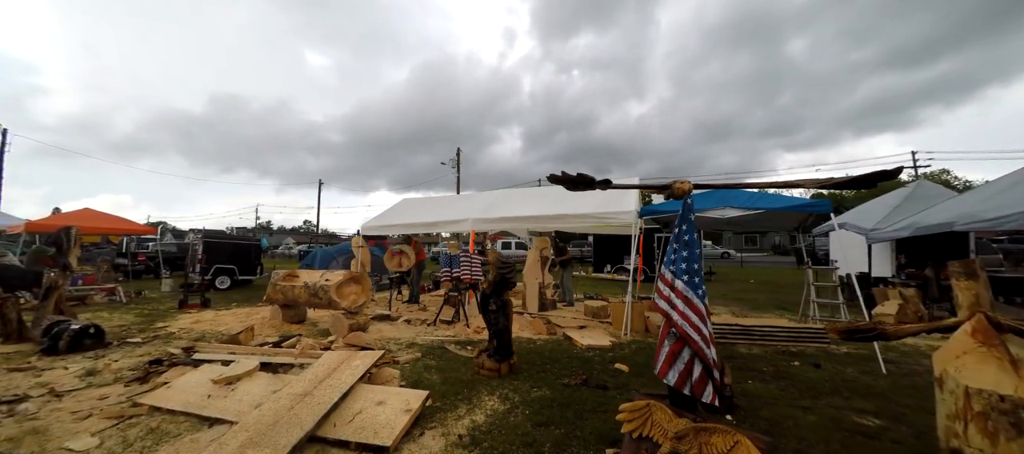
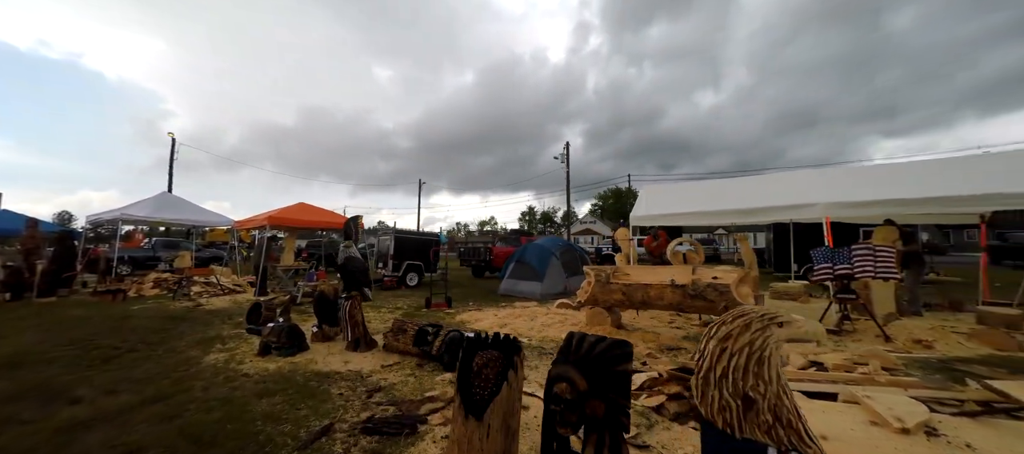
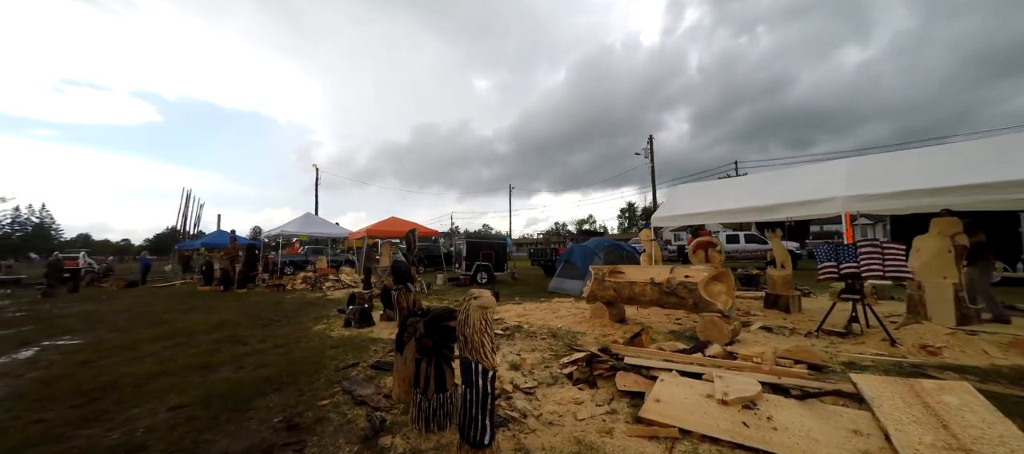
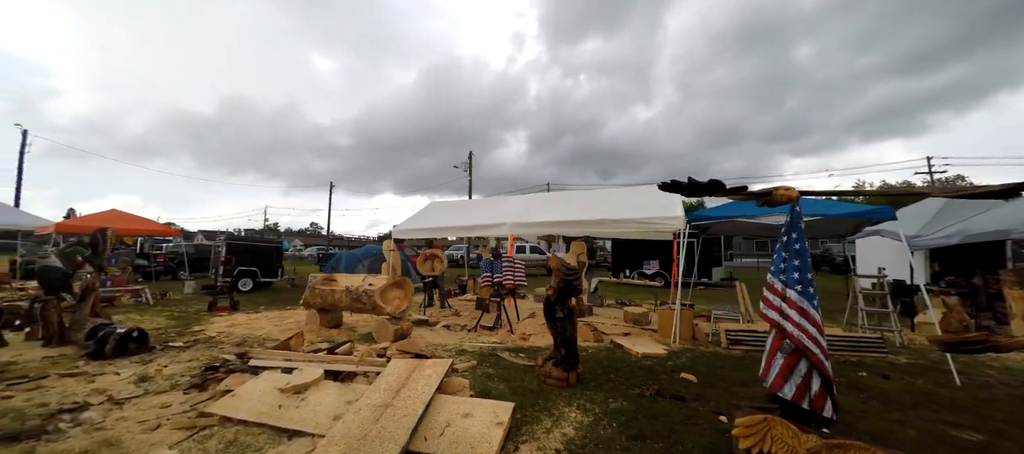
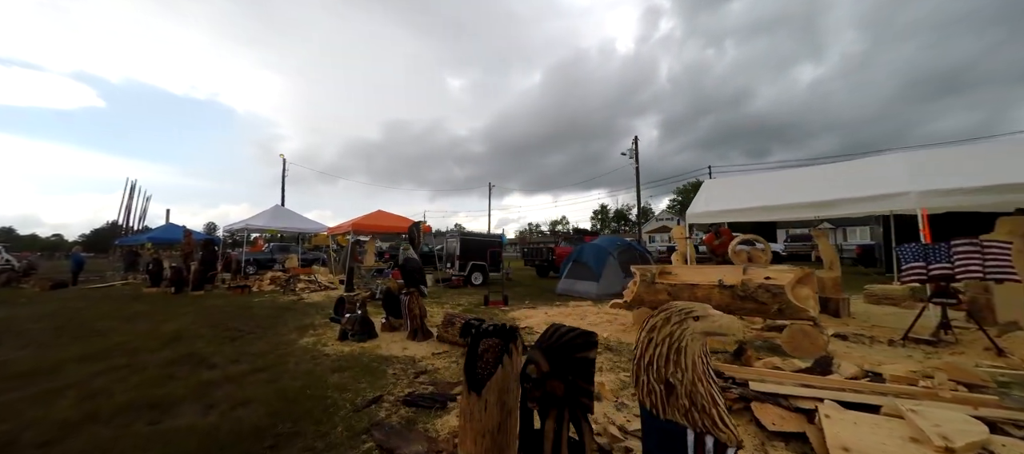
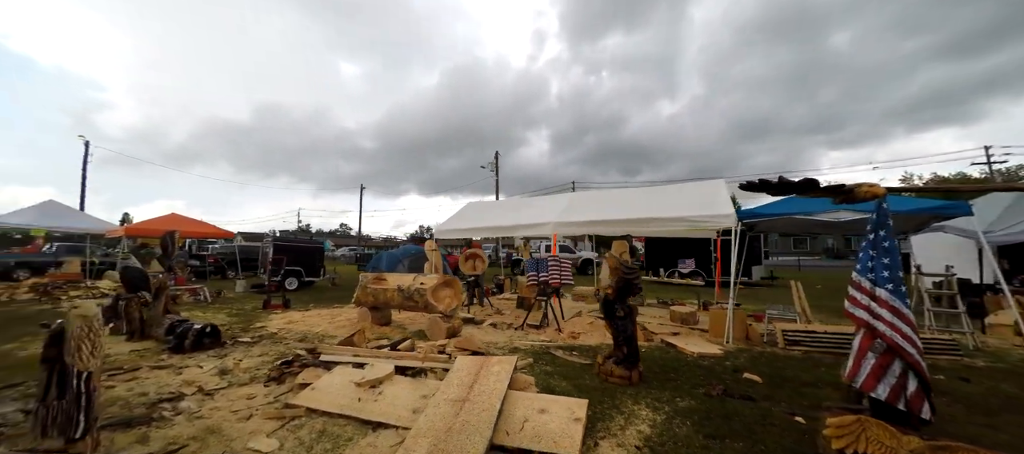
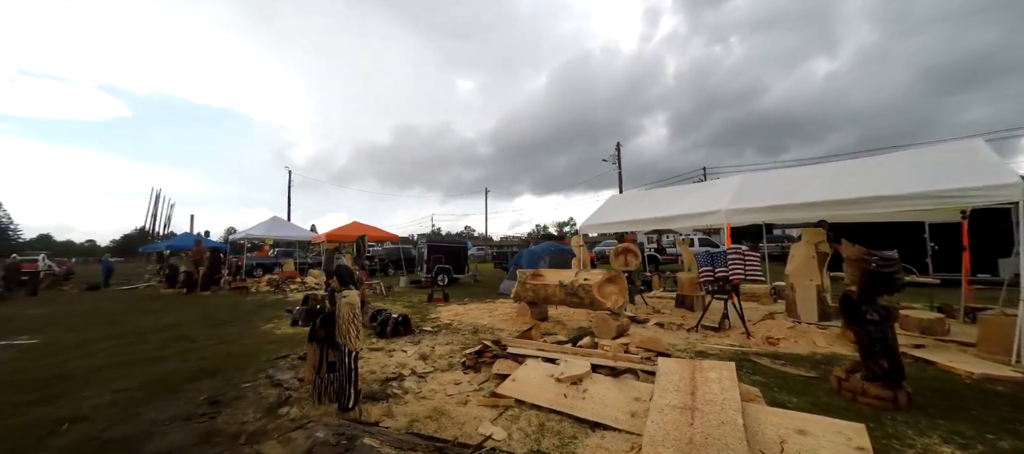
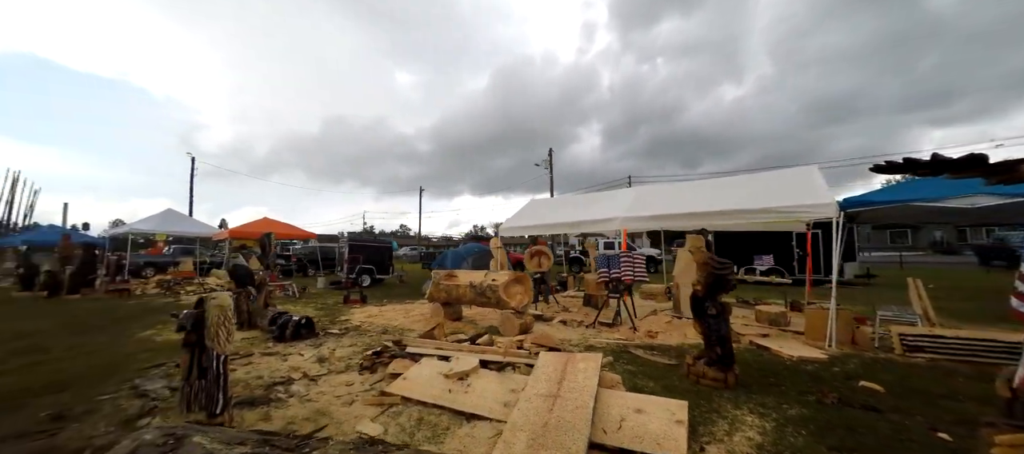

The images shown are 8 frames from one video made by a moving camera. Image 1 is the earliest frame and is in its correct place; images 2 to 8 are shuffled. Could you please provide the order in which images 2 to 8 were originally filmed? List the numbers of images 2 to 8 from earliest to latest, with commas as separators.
4, 6, 8, 7, 3, 5, 2
